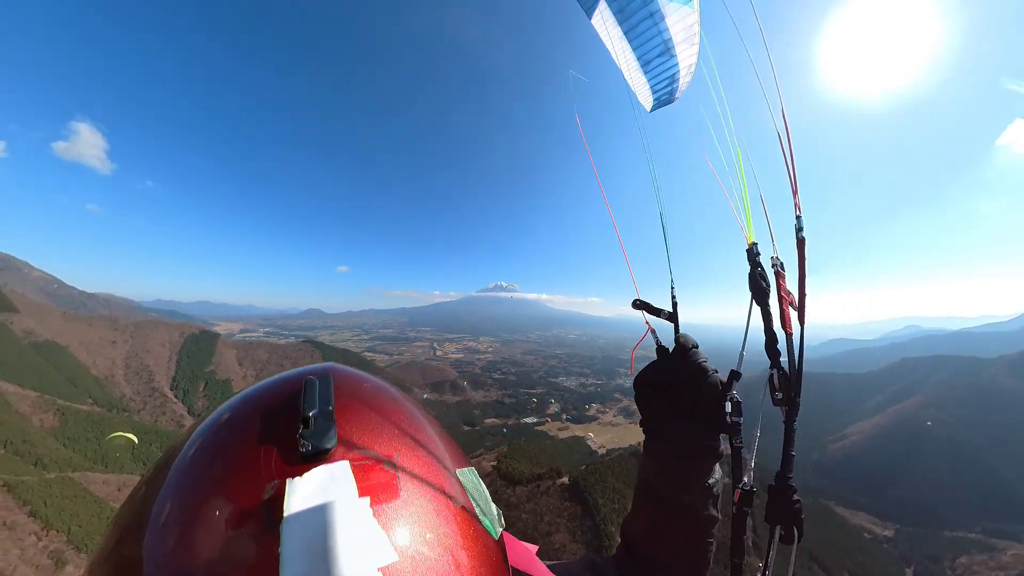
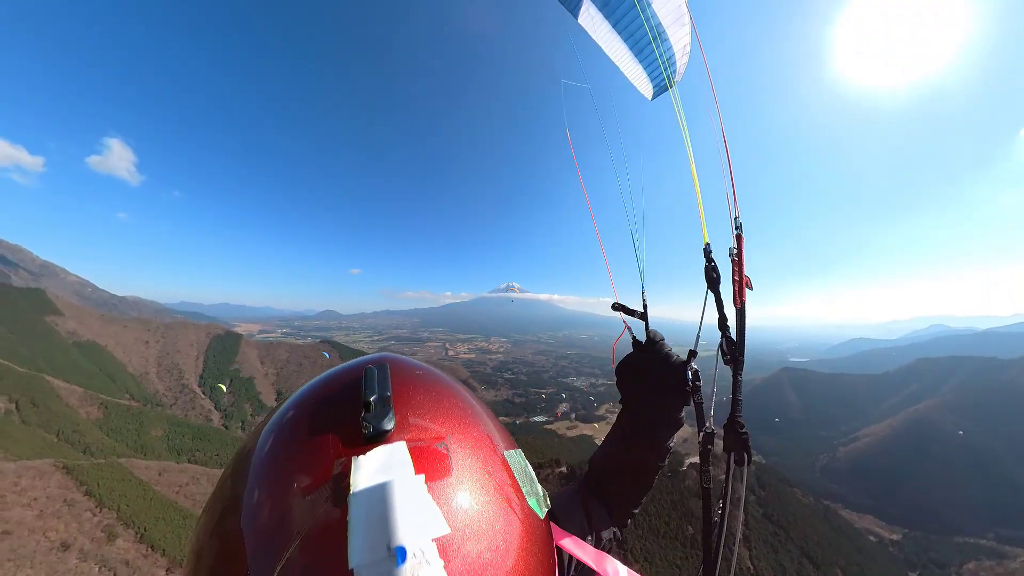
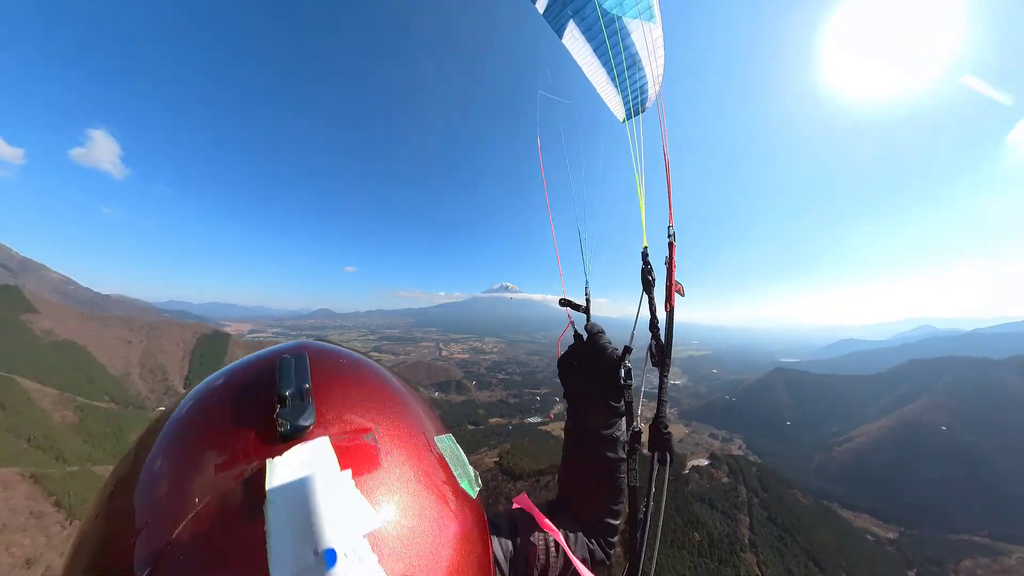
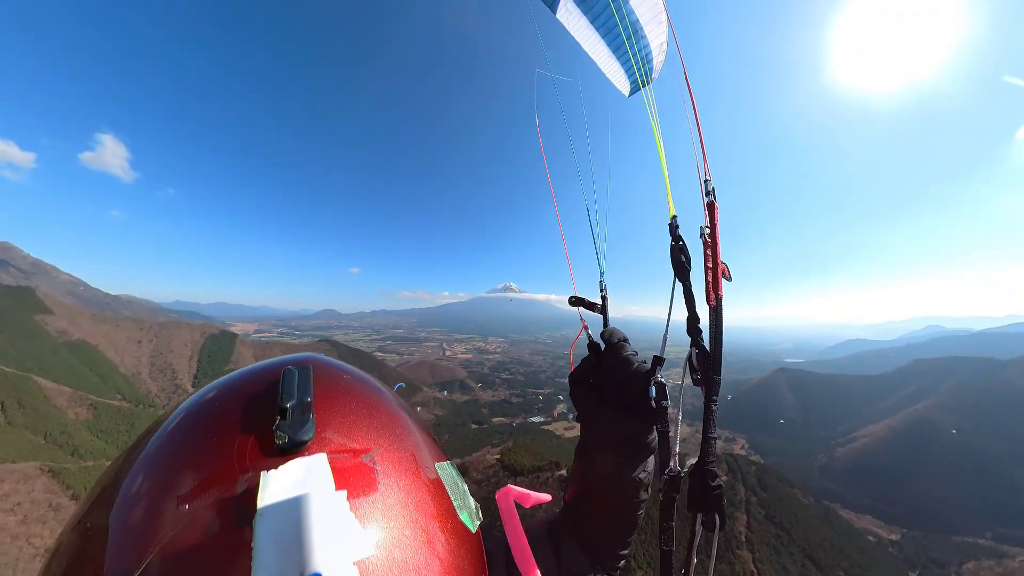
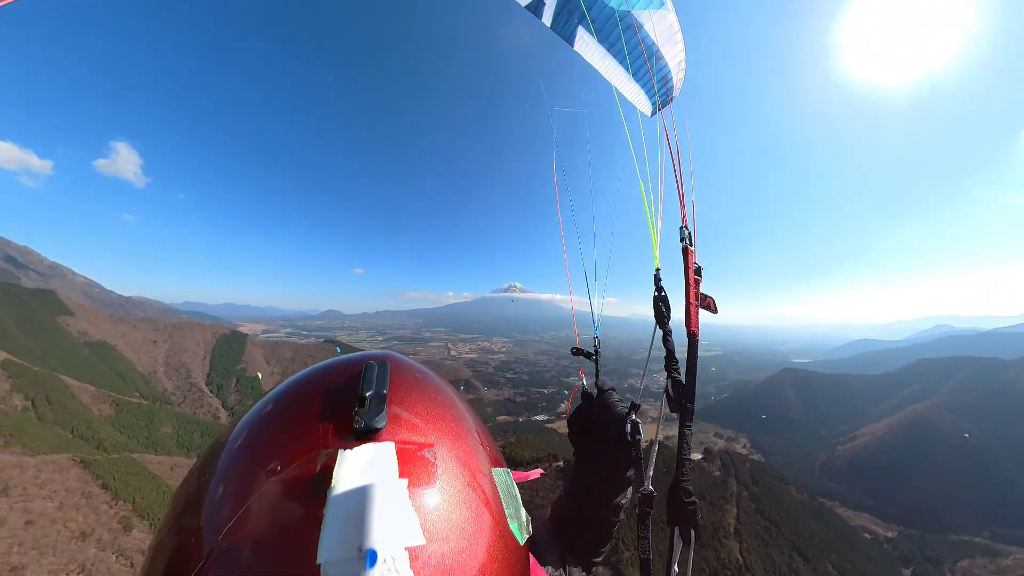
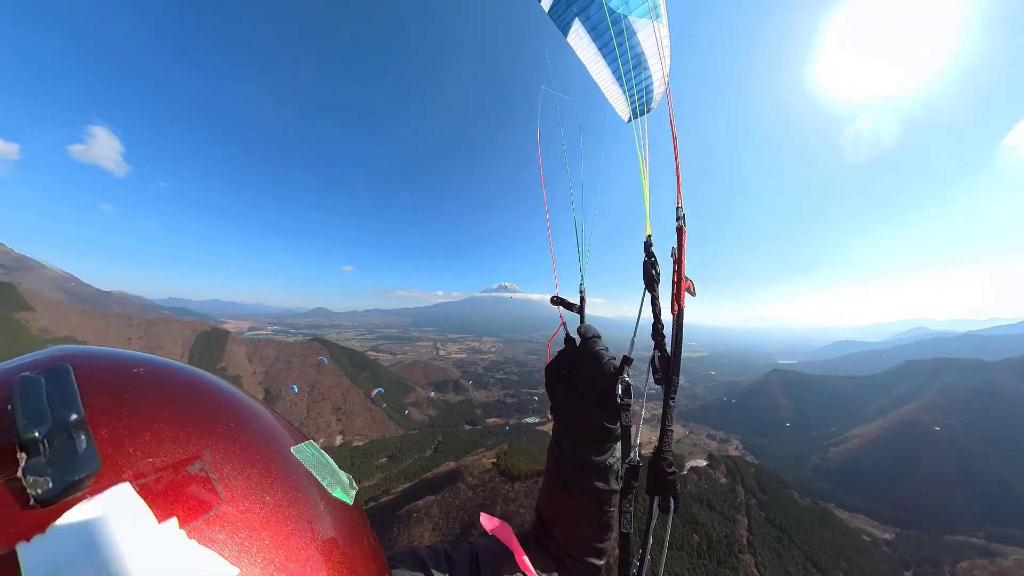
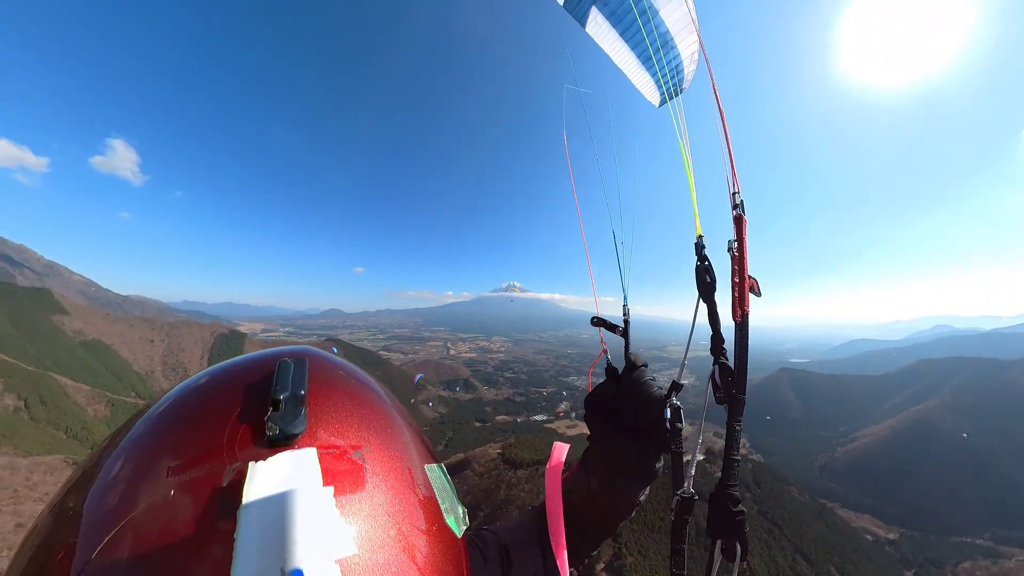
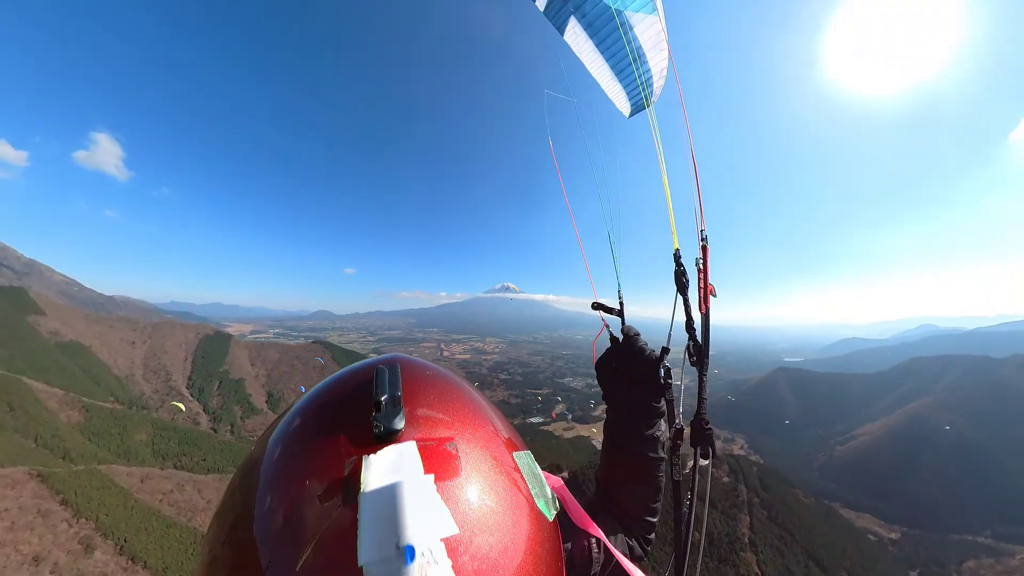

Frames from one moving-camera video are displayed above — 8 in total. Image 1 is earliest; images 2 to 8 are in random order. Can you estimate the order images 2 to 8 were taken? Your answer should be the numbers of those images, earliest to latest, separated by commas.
6, 3, 8, 4, 2, 7, 5
